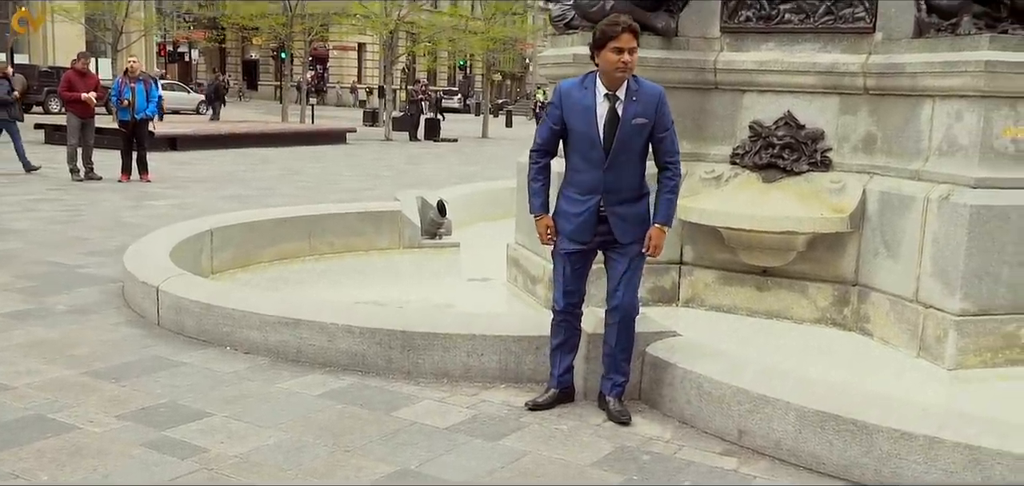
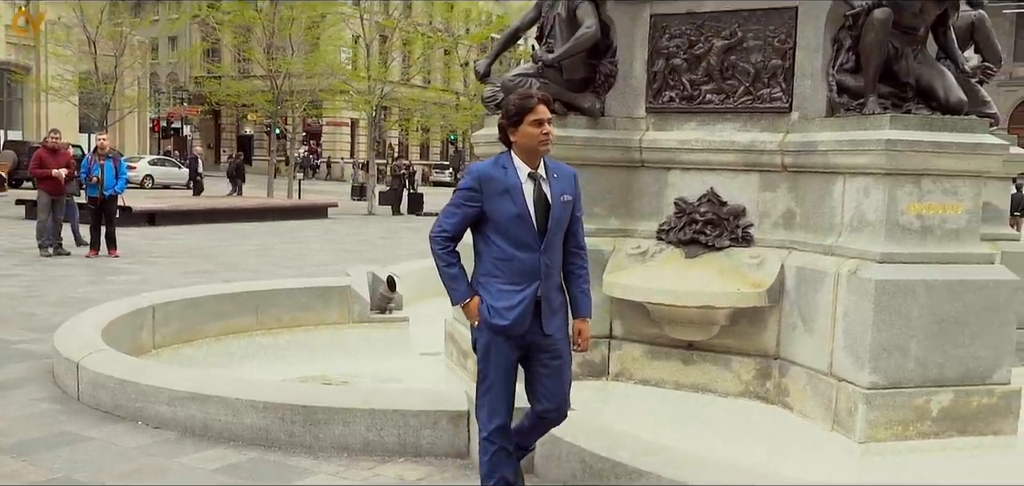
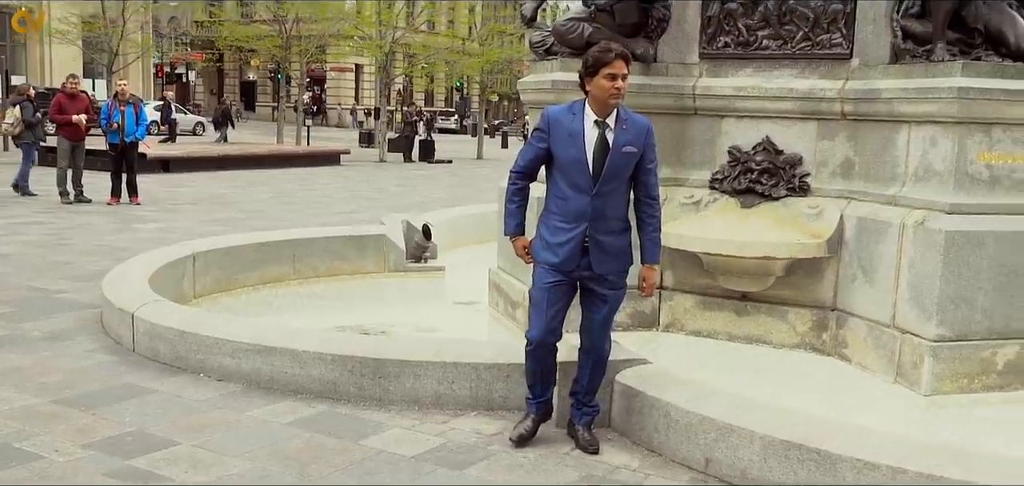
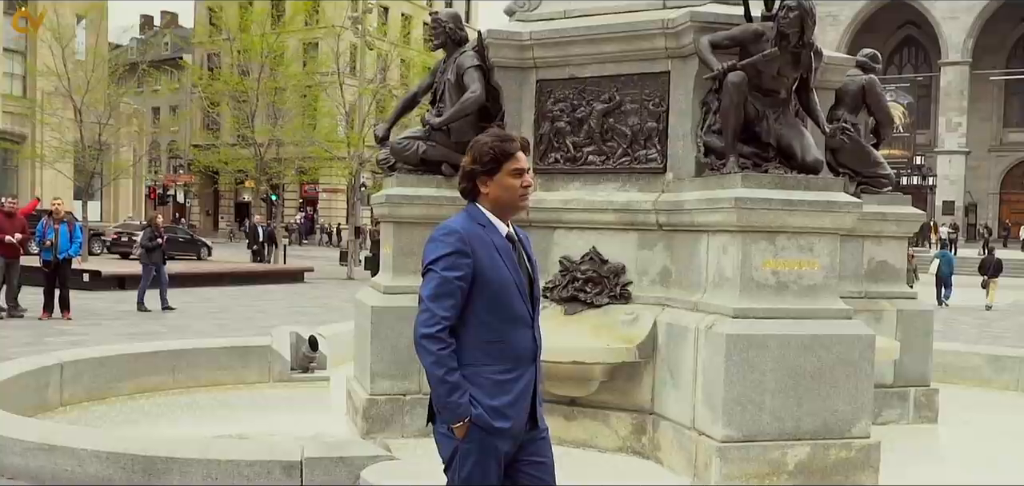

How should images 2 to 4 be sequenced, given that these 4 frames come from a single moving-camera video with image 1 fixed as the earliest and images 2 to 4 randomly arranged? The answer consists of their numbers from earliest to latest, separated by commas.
3, 2, 4
